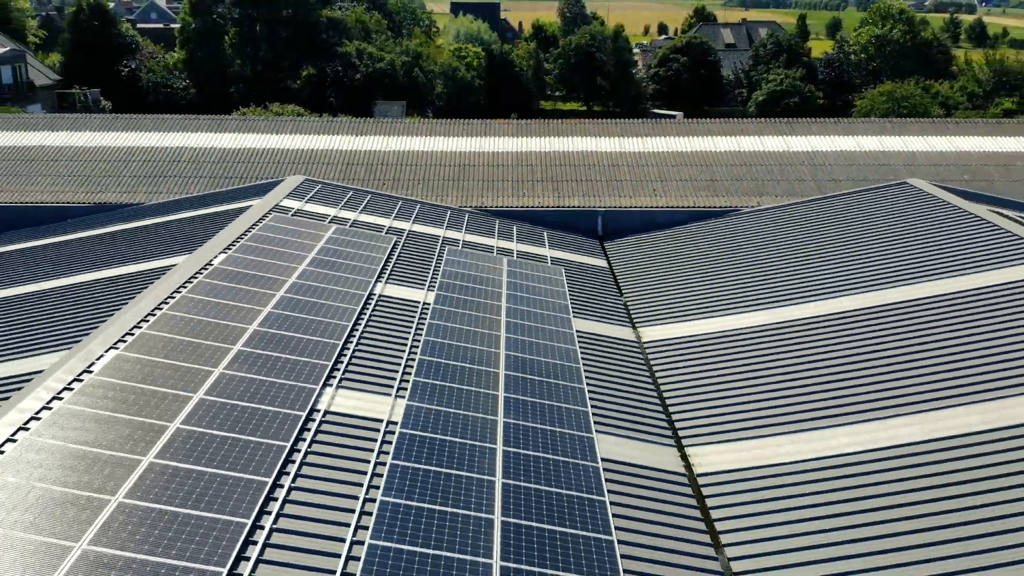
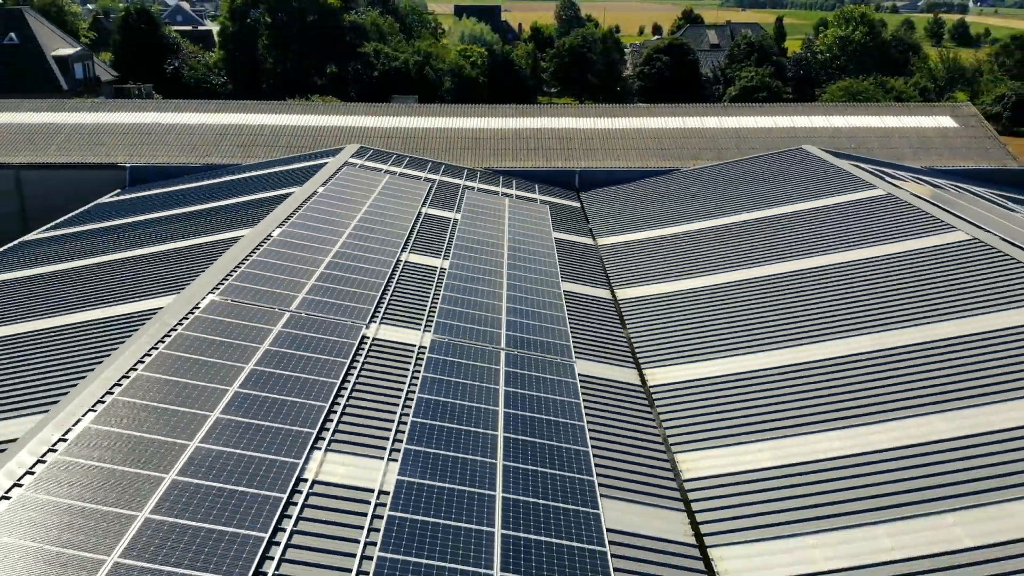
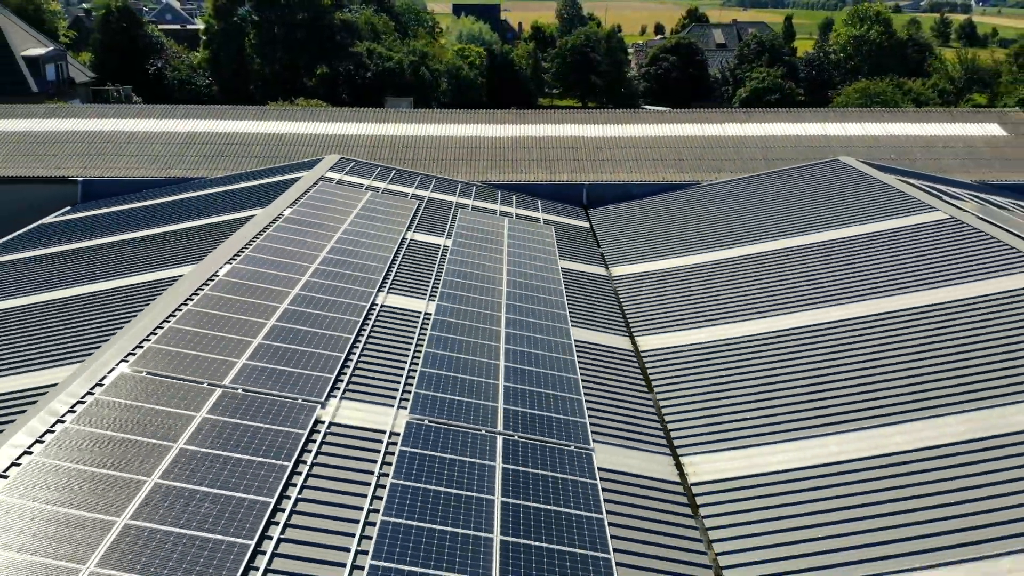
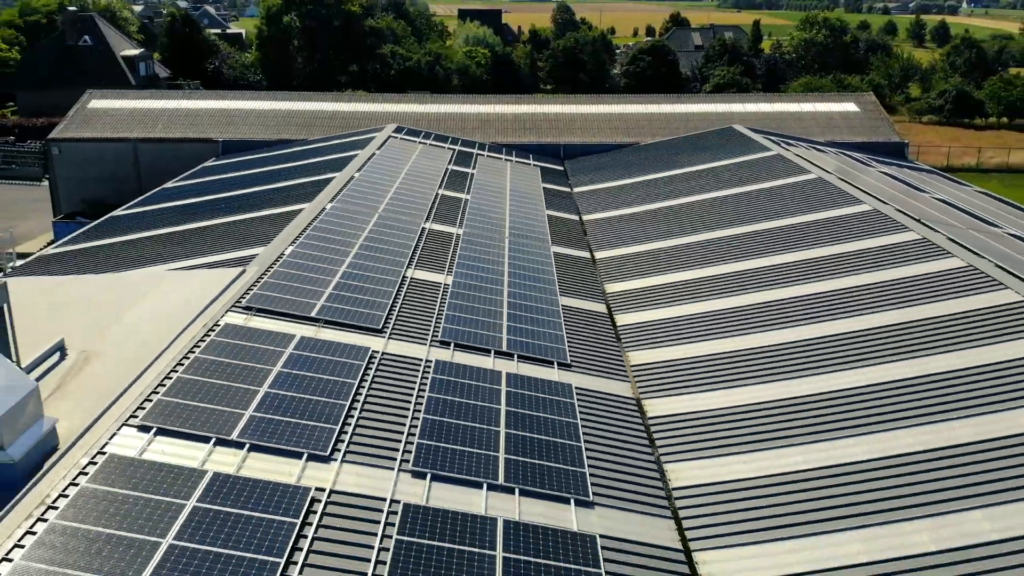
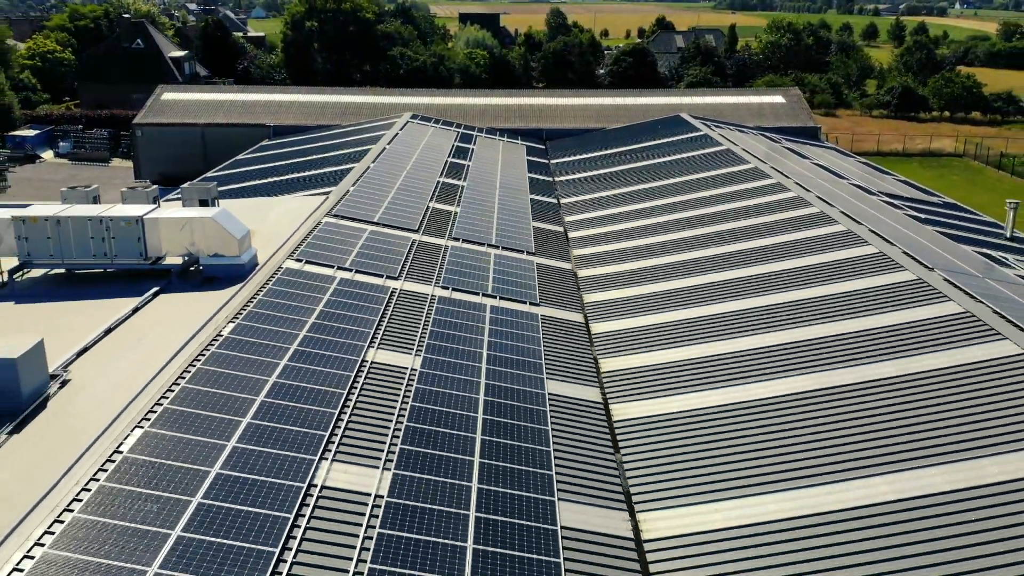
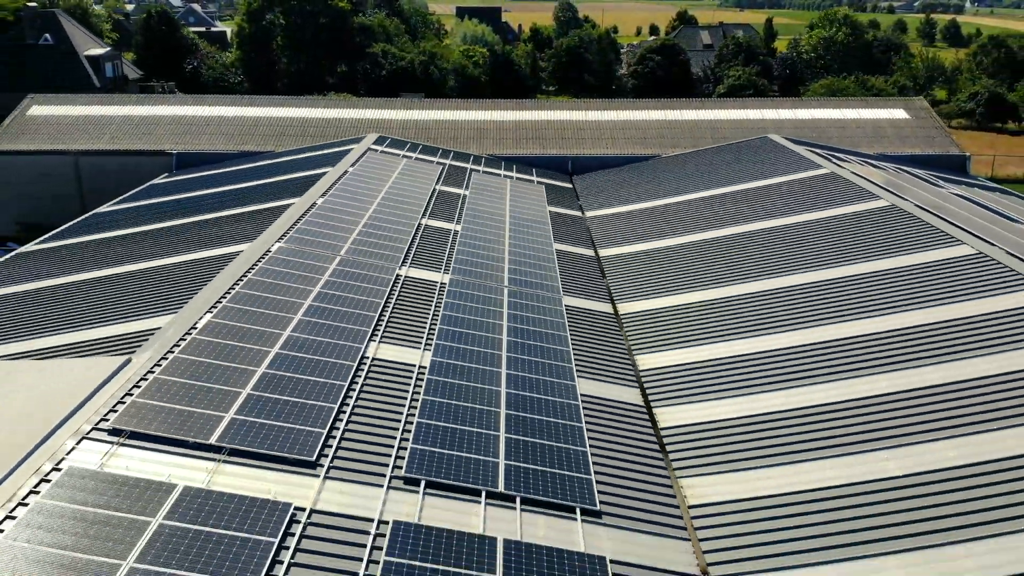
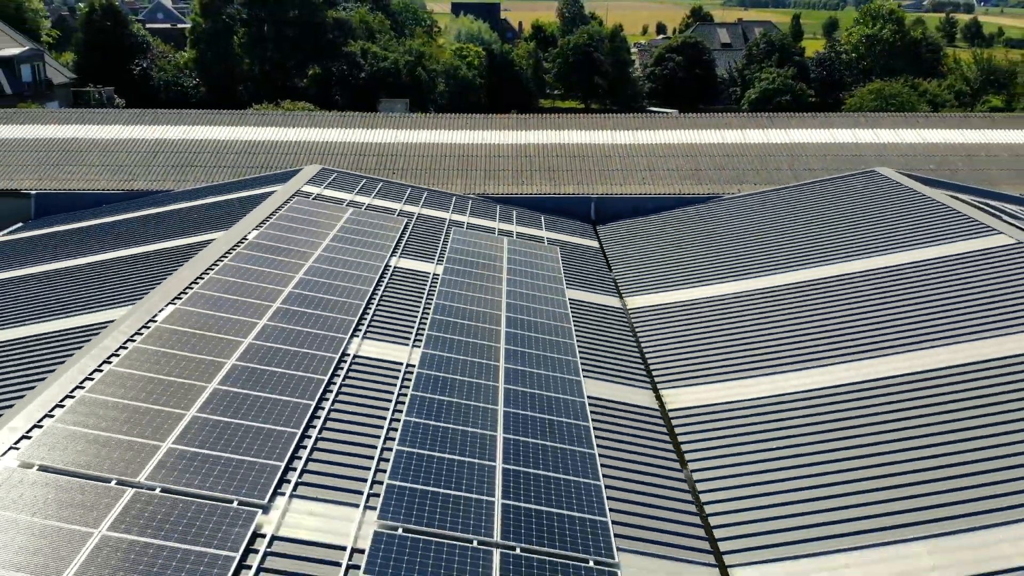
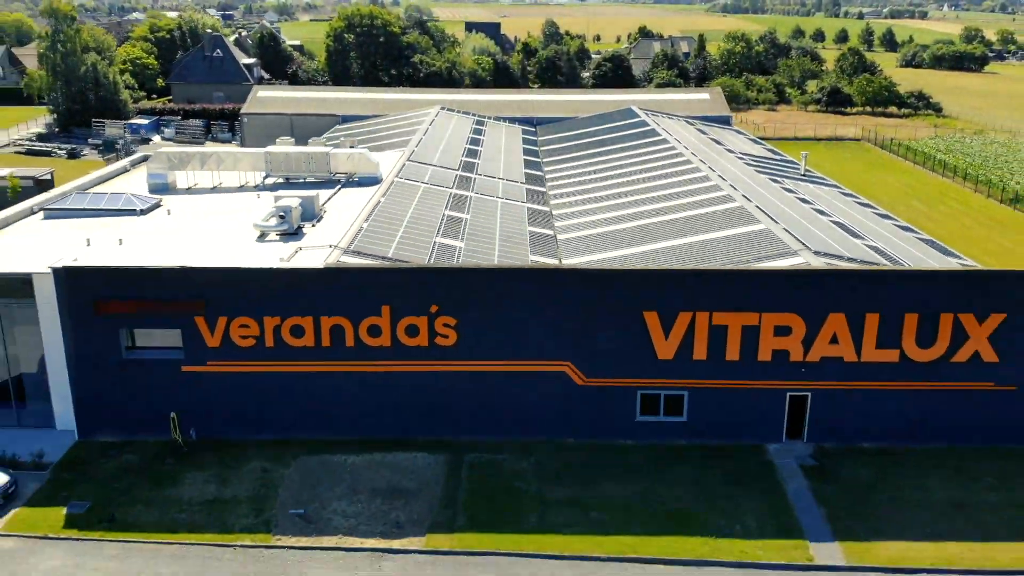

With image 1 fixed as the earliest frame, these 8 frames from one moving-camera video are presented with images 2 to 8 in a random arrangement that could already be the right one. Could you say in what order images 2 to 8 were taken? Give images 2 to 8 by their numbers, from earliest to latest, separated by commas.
7, 3, 2, 6, 4, 5, 8
